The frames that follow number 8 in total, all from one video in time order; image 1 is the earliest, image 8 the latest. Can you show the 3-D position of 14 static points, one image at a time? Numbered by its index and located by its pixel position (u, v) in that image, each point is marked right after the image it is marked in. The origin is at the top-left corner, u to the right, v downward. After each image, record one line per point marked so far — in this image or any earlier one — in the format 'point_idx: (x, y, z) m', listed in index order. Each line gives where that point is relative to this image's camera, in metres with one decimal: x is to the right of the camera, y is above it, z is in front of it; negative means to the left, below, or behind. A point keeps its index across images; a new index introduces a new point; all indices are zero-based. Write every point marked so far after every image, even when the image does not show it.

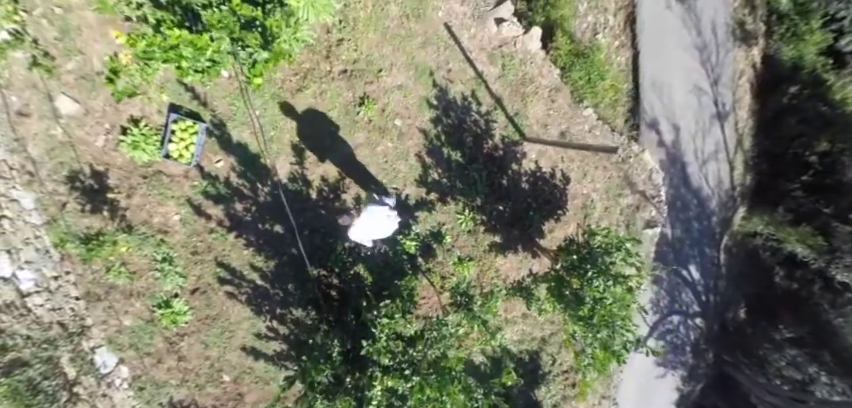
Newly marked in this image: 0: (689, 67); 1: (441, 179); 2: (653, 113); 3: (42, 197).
0: (+3.7, +2.0, +8.5) m
1: (+0.2, +0.3, +6.6) m
2: (+3.1, +1.3, +8.4) m
3: (-3.9, +0.1, +6.1) m
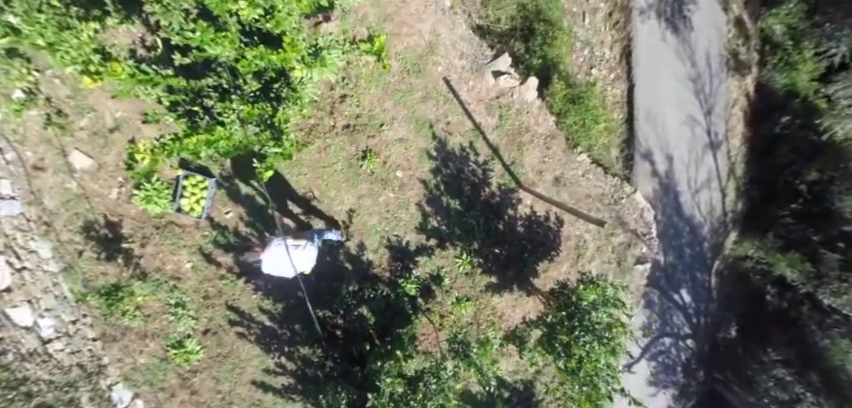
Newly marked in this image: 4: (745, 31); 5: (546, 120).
0: (+3.7, +1.5, +8.7) m
1: (+0.2, -0.2, +6.9) m
2: (+3.1, +0.9, +8.7) m
3: (-3.9, -0.4, +6.4) m
4: (+4.7, +2.6, +8.9) m
5: (+1.4, +1.0, +7.2) m
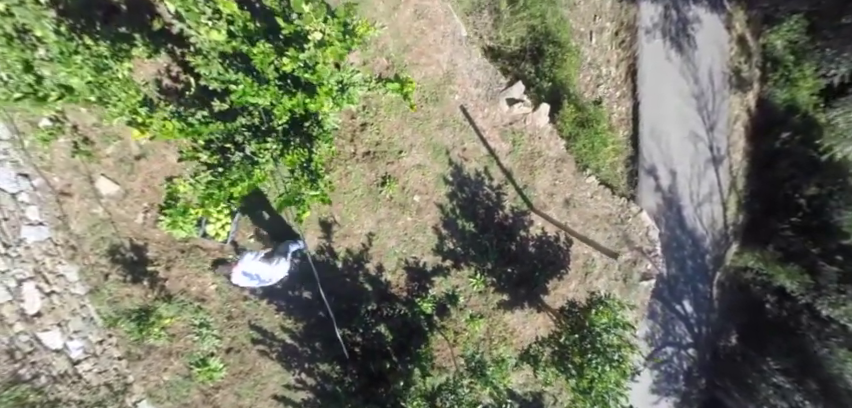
0: (+3.8, +1.3, +9.0) m
1: (+0.3, -0.5, +7.1) m
2: (+3.3, +0.7, +8.9) m
3: (-3.7, -0.7, +6.5) m
4: (+4.8, +2.4, +9.2) m
5: (+1.6, +0.7, +7.4) m
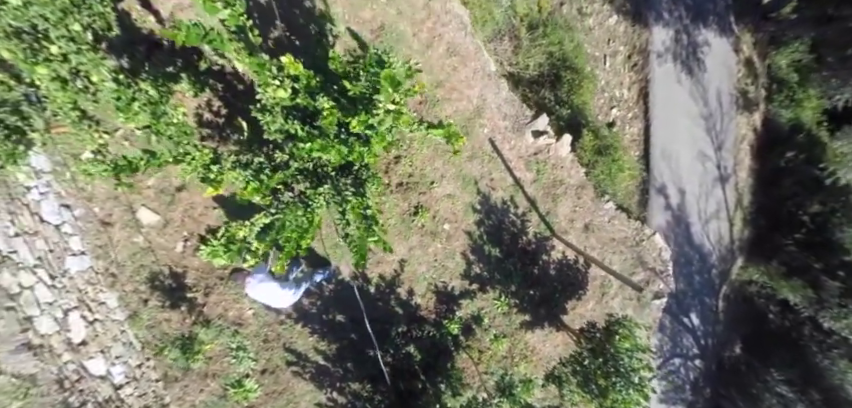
0: (+4.1, +1.0, +9.3) m
1: (+0.7, -0.8, +7.4) m
2: (+3.6, +0.4, +9.3) m
3: (-3.3, -1.0, +6.7) m
4: (+5.1, +2.1, +9.5) m
5: (+1.9, +0.4, +7.7) m
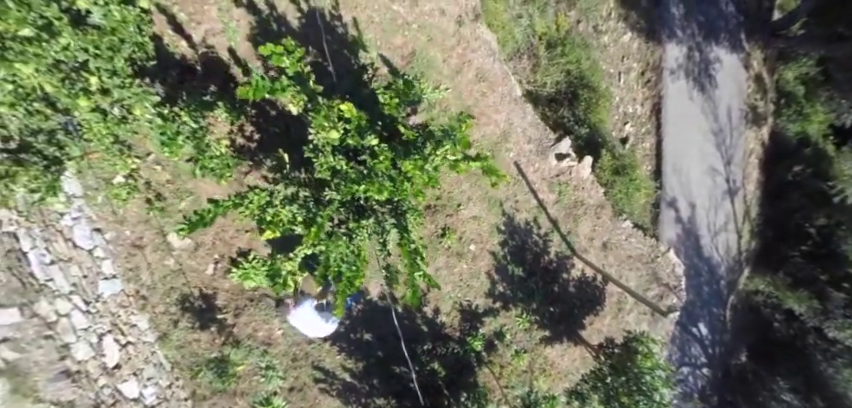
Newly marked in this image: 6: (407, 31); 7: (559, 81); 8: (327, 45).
0: (+4.4, +0.8, +9.5) m
1: (+1.0, -1.1, +7.6) m
2: (+3.8, +0.2, +9.5) m
3: (-3.0, -1.3, +6.8) m
4: (+5.4, +1.9, +9.7) m
5: (+2.2, +0.2, +7.9) m
6: (-0.2, +1.9, +6.8) m
7: (+1.9, +1.8, +8.7) m
8: (-1.1, +1.7, +6.6) m
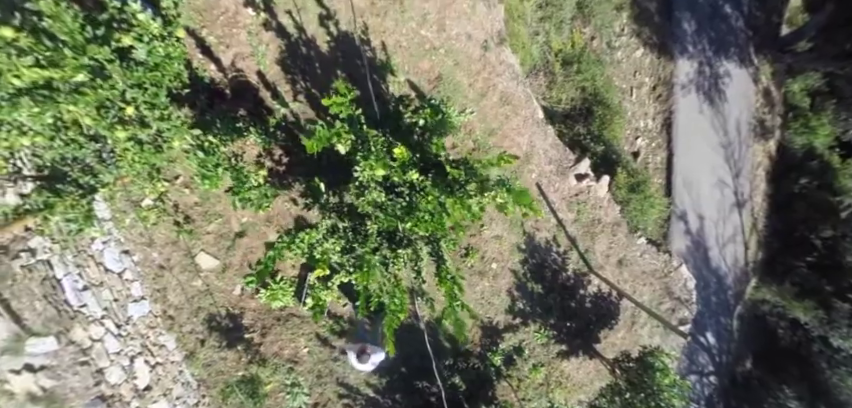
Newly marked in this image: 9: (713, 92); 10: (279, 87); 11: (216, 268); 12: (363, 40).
0: (+4.6, +0.6, +9.7) m
1: (+1.2, -1.3, +7.7) m
2: (+4.1, 0.0, +9.7) m
3: (-2.7, -1.5, +6.9) m
4: (+5.6, +1.7, +9.9) m
5: (+2.5, -0.1, +8.0) m
6: (+0.1, +1.7, +6.9) m
7: (+2.1, +1.5, +8.8) m
8: (-0.8, +1.5, +6.7) m
9: (+4.6, +1.8, +9.7) m
10: (-1.6, +1.3, +6.6) m
11: (-2.4, -0.7, +7.0) m
12: (-0.7, +1.8, +6.7) m
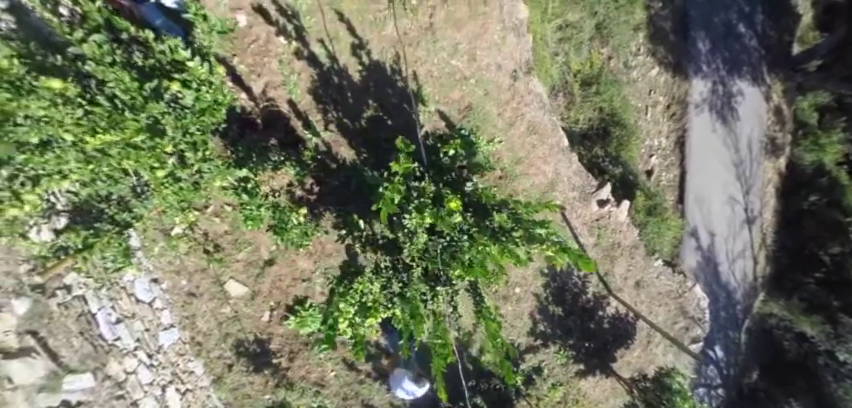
0: (+4.9, +0.4, +9.9) m
1: (+1.5, -1.6, +7.8) m
2: (+4.3, -0.3, +9.8) m
3: (-2.4, -1.8, +7.0) m
4: (+5.9, +1.4, +10.1) m
5: (+2.8, -0.4, +8.2) m
6: (+0.4, +1.3, +6.9) m
7: (+2.4, +1.3, +8.9) m
8: (-0.5, +1.2, +6.7) m
9: (+4.8, +1.5, +9.8) m
10: (-1.3, +1.0, +6.6) m
11: (-2.1, -1.0, +7.0) m
12: (-0.4, +1.5, +6.7) m
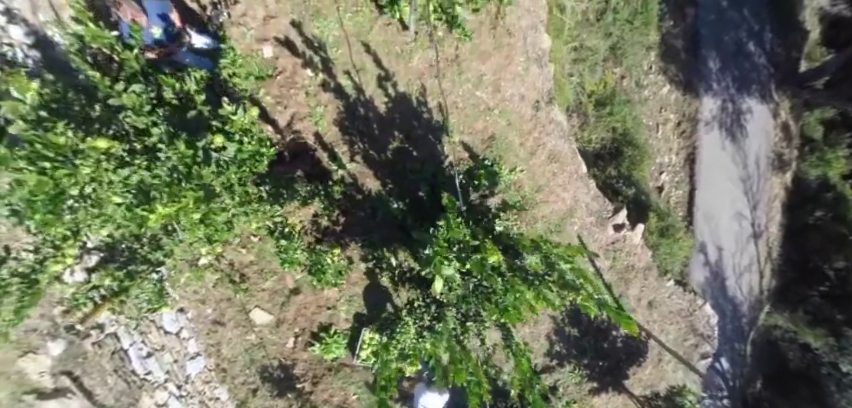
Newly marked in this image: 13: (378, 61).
0: (+5.1, +0.1, +10.0) m
1: (+1.8, -1.9, +8.0) m
2: (+4.5, -0.6, +10.0) m
3: (-2.2, -2.2, +7.1) m
4: (+6.1, +1.2, +10.2) m
5: (+3.0, -0.7, +8.3) m
6: (+0.7, +1.0, +7.0) m
7: (+2.7, +1.0, +9.0) m
8: (-0.2, +0.8, +6.8) m
9: (+5.0, +1.2, +9.9) m
10: (-1.0, +0.6, +6.7) m
11: (-1.8, -1.4, +7.1) m
12: (-0.1, +1.1, +6.8) m
13: (-0.5, +1.6, +6.6) m
